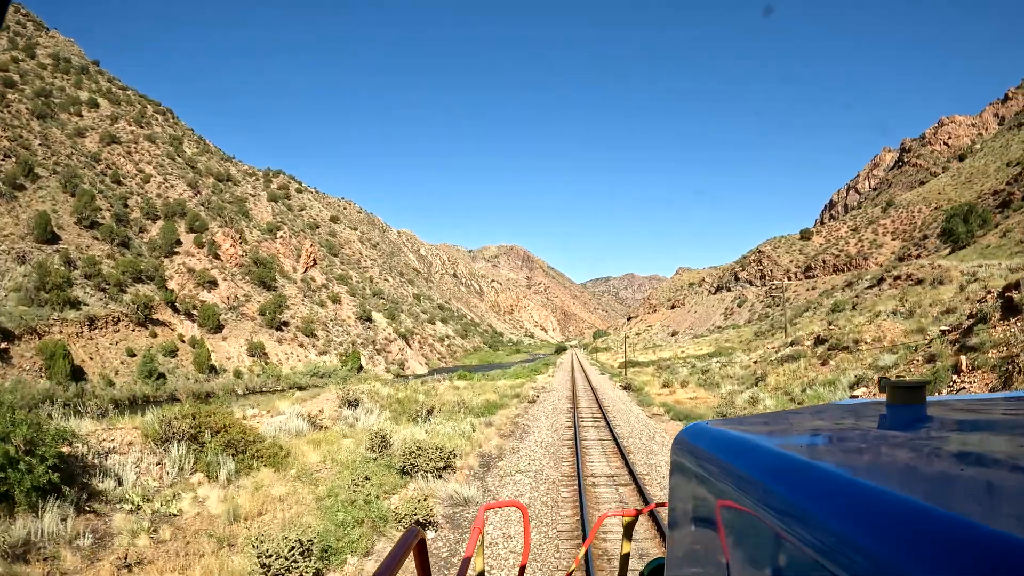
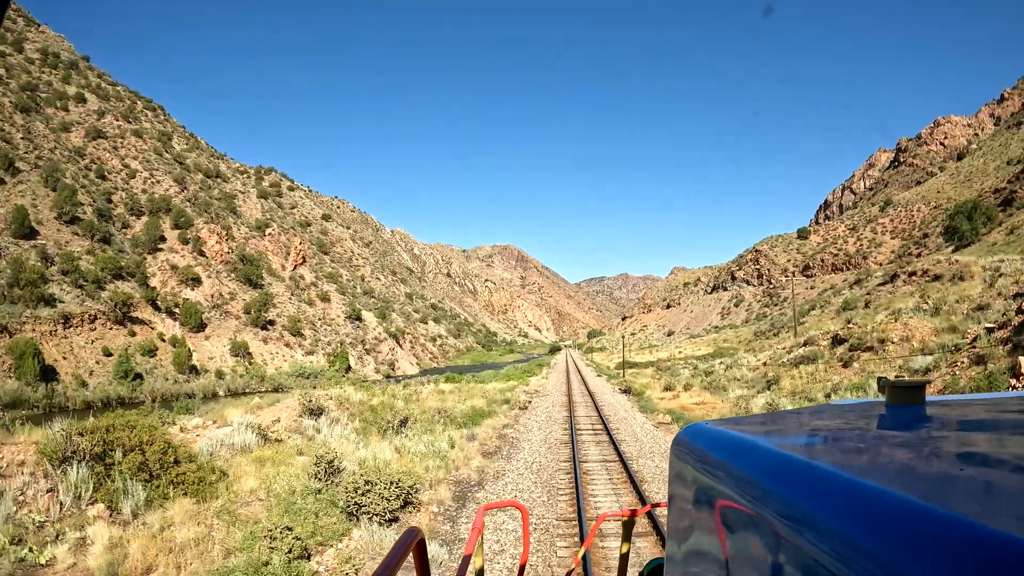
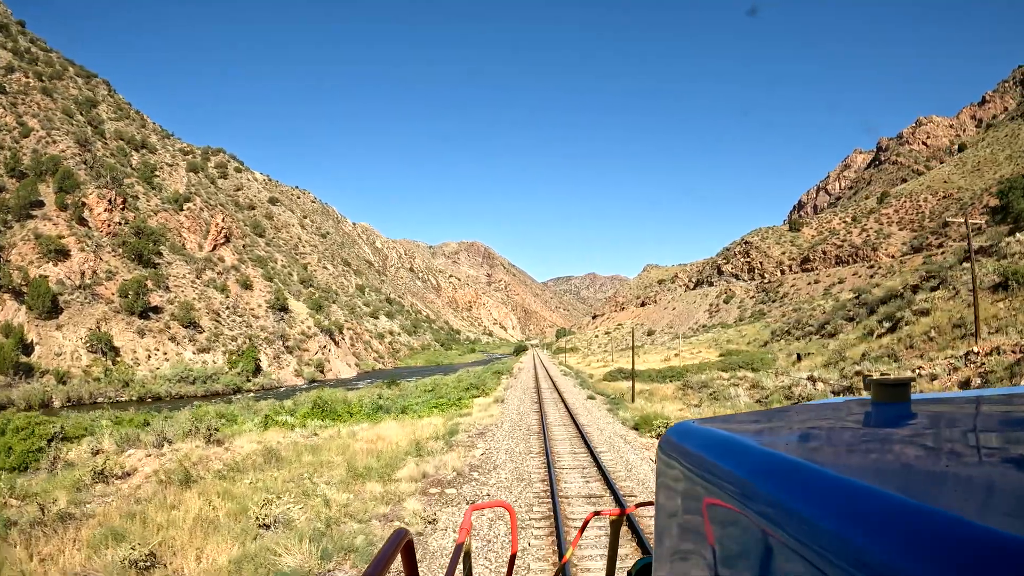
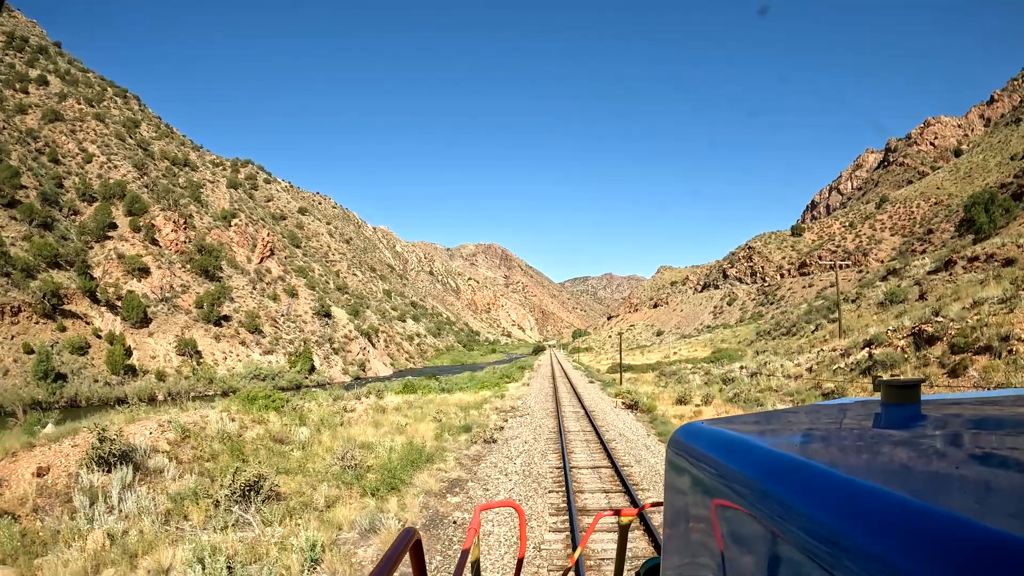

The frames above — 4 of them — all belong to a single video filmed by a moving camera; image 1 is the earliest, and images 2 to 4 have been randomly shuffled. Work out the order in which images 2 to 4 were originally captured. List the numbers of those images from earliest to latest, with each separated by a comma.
2, 4, 3
